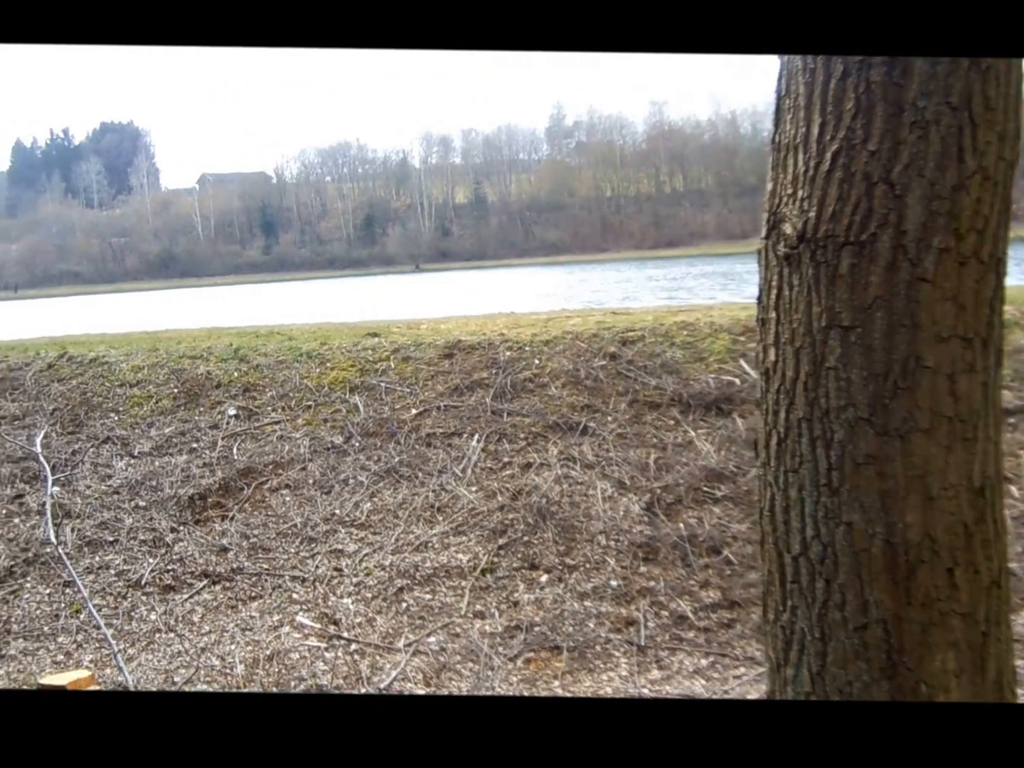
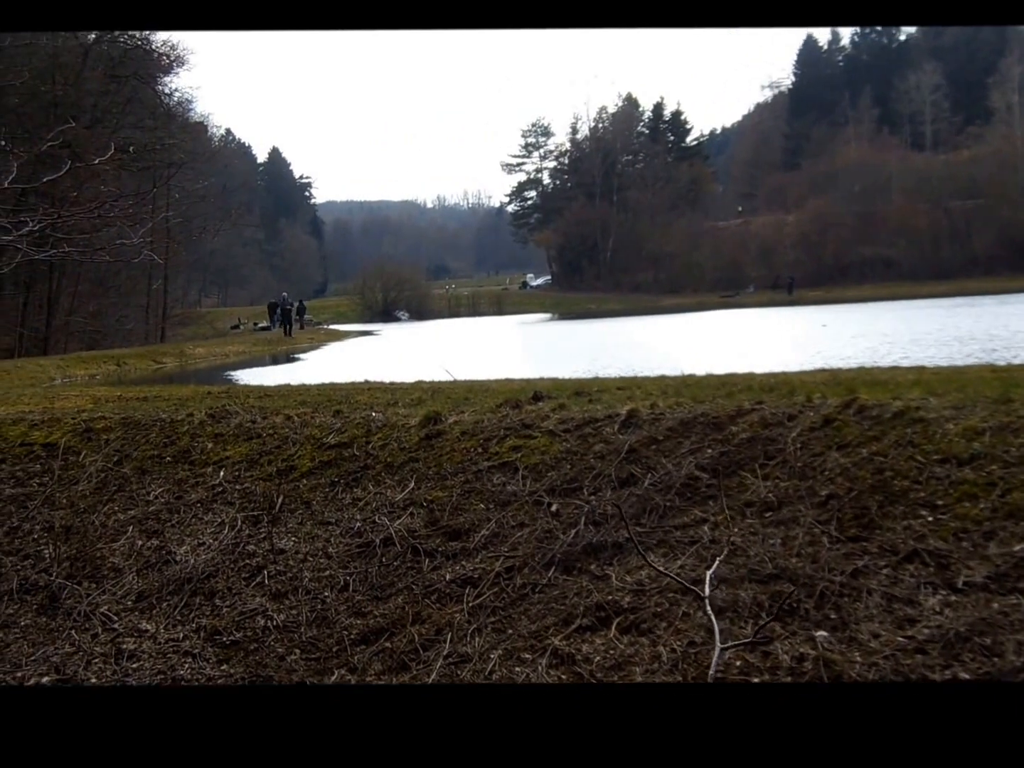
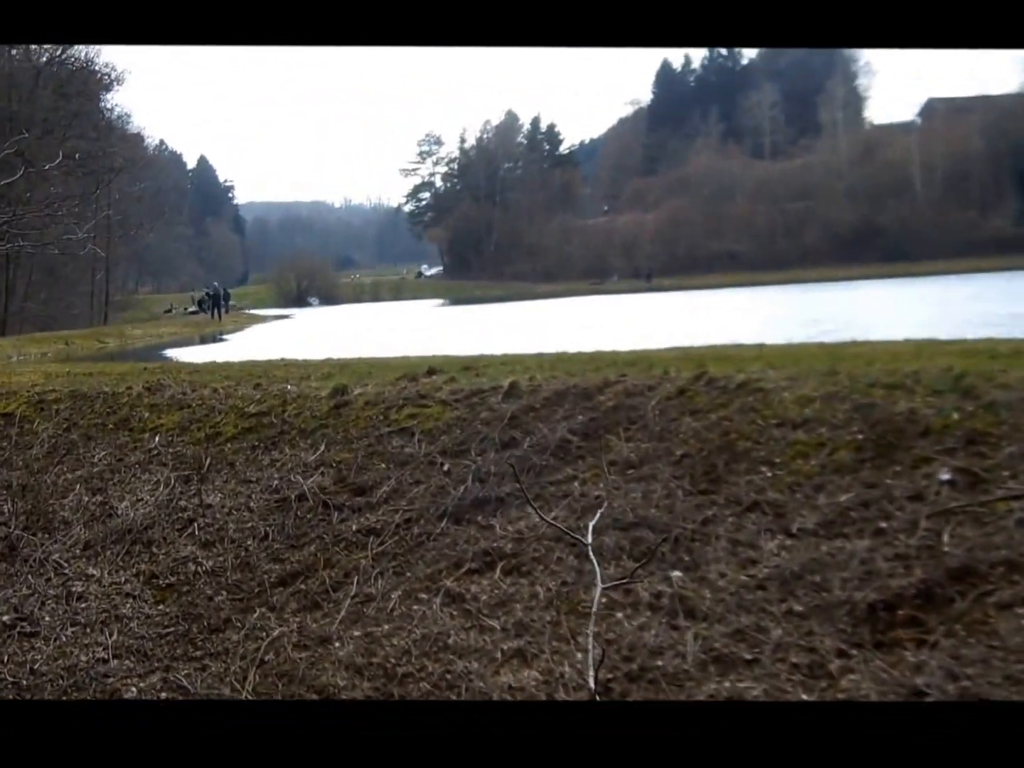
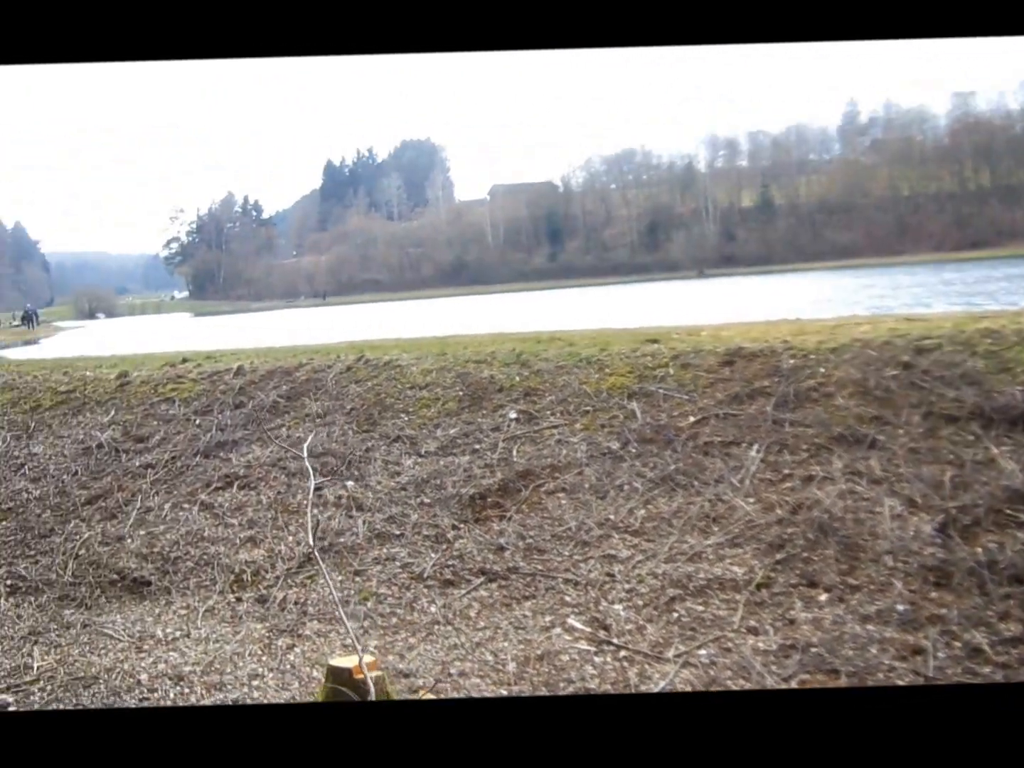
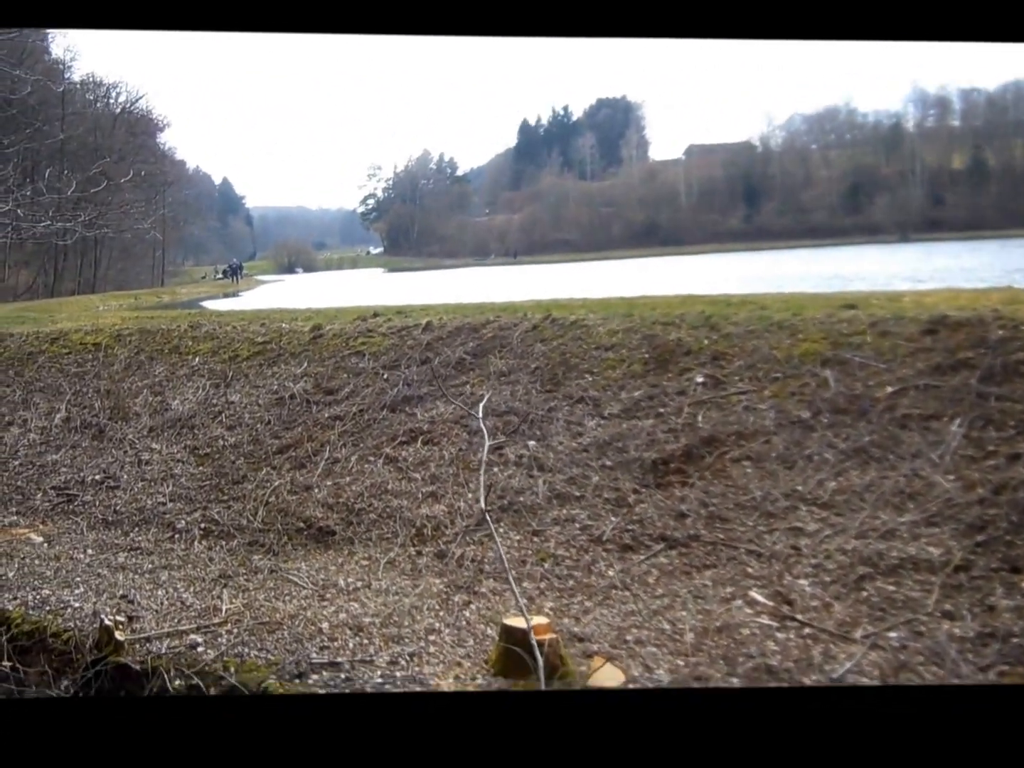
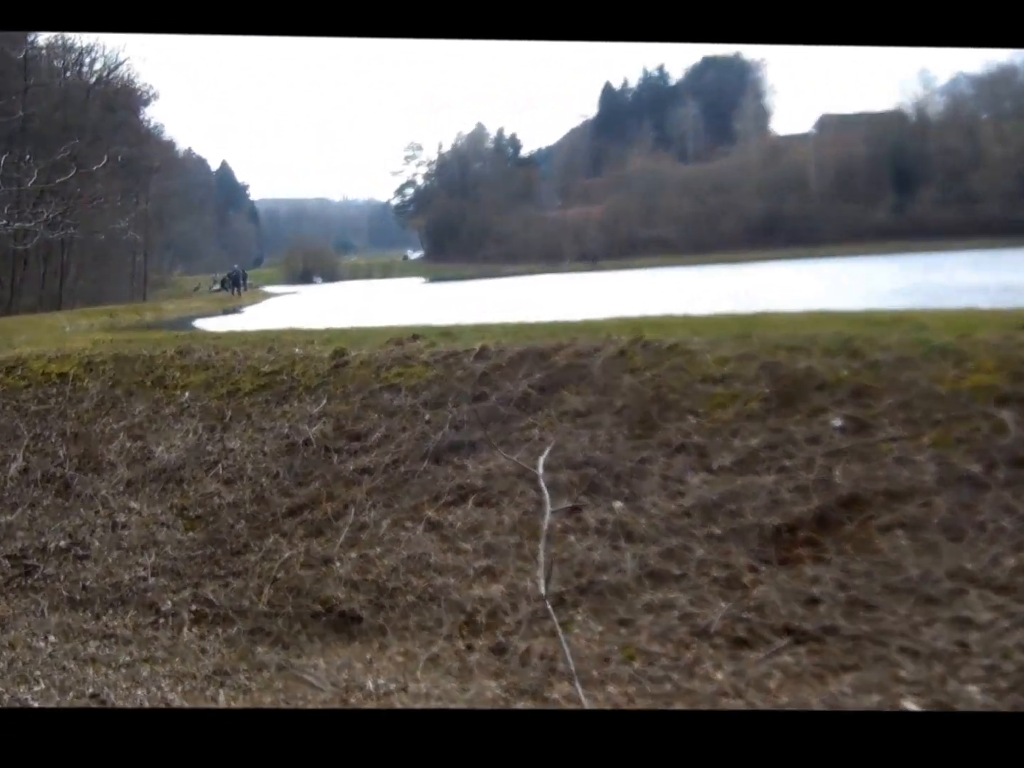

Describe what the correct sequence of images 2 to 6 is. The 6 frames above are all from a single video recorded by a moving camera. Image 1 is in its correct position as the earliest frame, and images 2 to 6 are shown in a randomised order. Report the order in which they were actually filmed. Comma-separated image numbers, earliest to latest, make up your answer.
4, 5, 6, 3, 2
